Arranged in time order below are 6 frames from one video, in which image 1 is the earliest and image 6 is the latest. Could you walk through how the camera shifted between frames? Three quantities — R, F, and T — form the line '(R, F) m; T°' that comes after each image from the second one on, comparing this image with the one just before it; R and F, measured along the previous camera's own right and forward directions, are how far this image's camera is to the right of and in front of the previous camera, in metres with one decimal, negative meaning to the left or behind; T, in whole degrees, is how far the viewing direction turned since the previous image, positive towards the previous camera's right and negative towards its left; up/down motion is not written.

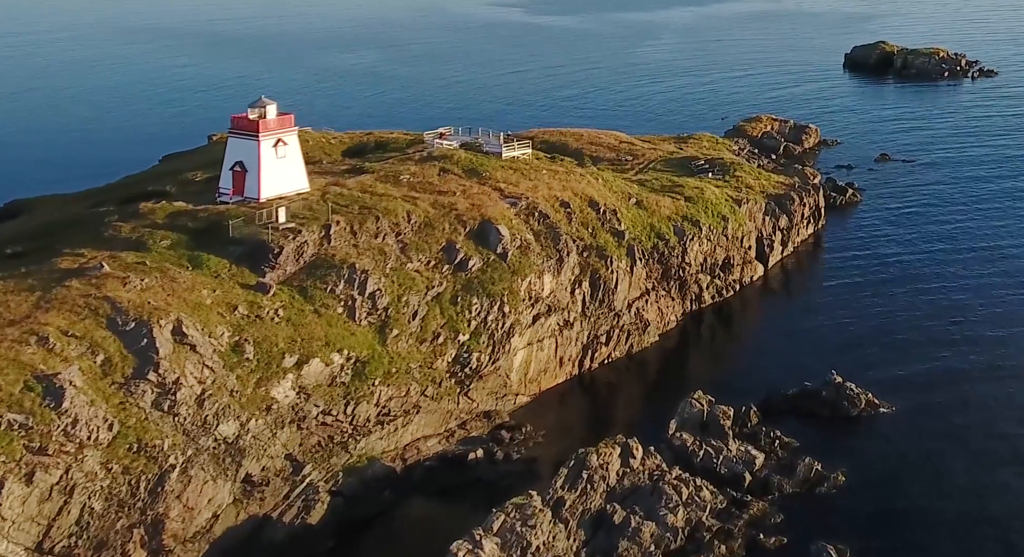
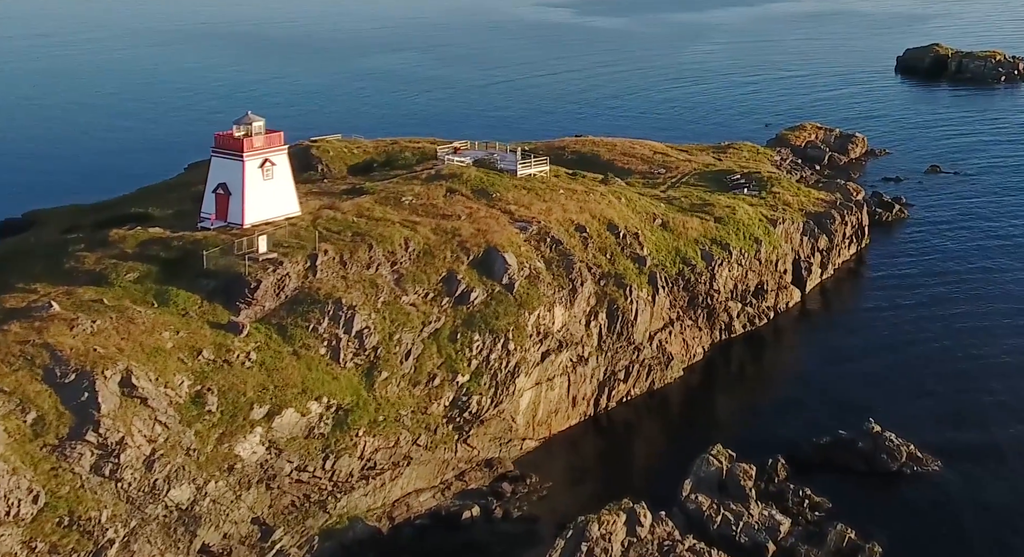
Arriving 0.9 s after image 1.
(+1.9, +5.1) m; -2°
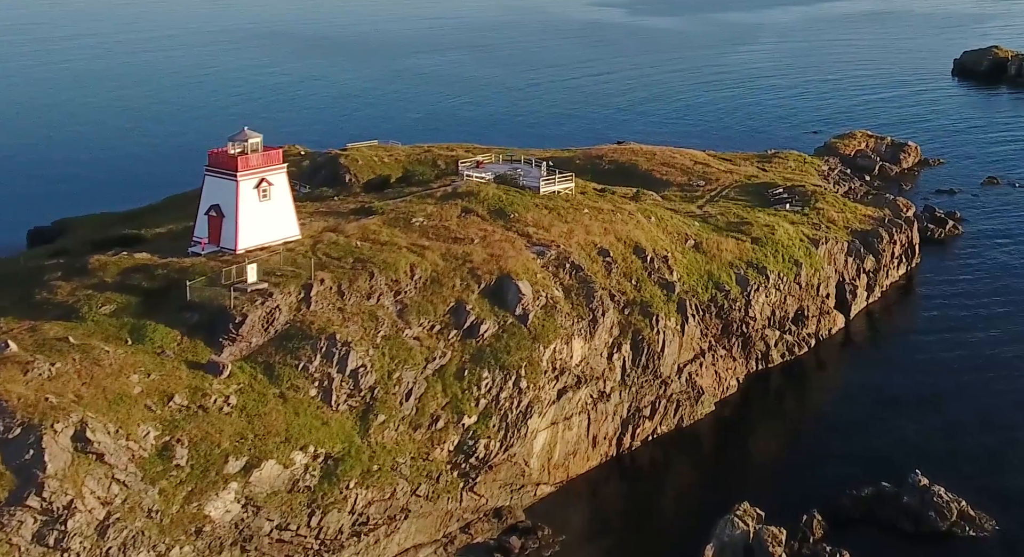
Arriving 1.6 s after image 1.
(+1.5, +4.3) m; -2°
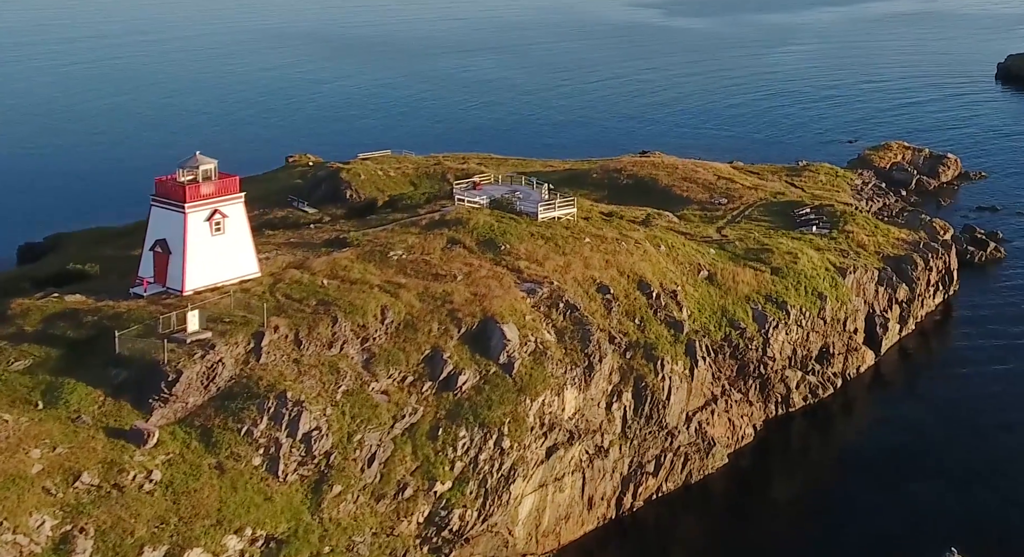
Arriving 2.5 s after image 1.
(+2.0, +5.8) m; -2°
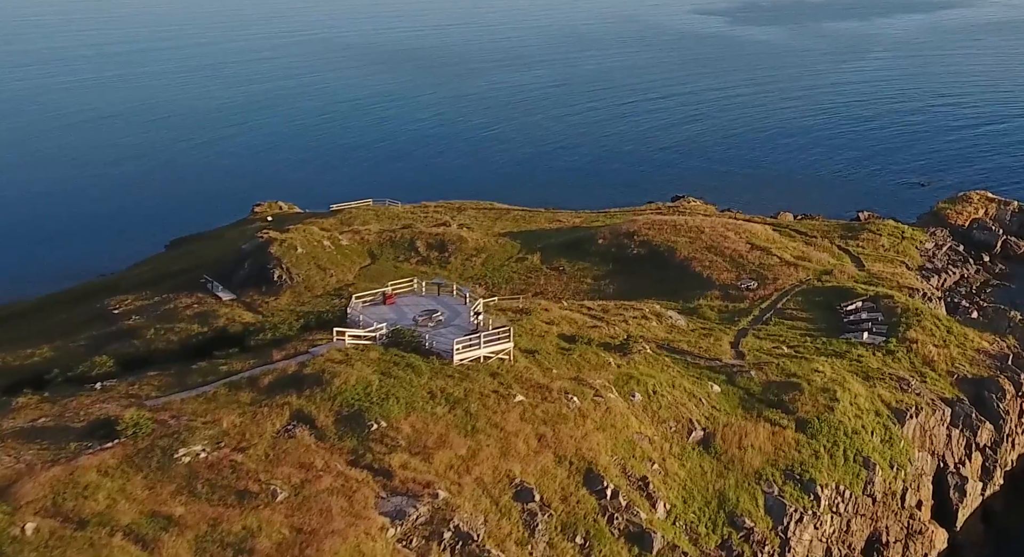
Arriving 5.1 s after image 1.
(+5.9, +18.6) m; -3°
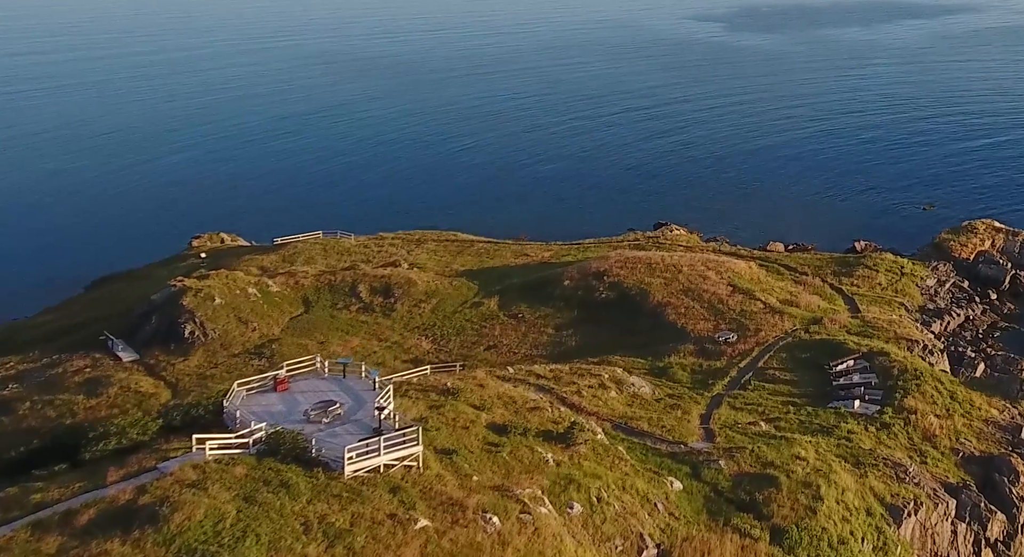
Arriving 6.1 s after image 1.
(+2.9, +7.9) m; 0°
